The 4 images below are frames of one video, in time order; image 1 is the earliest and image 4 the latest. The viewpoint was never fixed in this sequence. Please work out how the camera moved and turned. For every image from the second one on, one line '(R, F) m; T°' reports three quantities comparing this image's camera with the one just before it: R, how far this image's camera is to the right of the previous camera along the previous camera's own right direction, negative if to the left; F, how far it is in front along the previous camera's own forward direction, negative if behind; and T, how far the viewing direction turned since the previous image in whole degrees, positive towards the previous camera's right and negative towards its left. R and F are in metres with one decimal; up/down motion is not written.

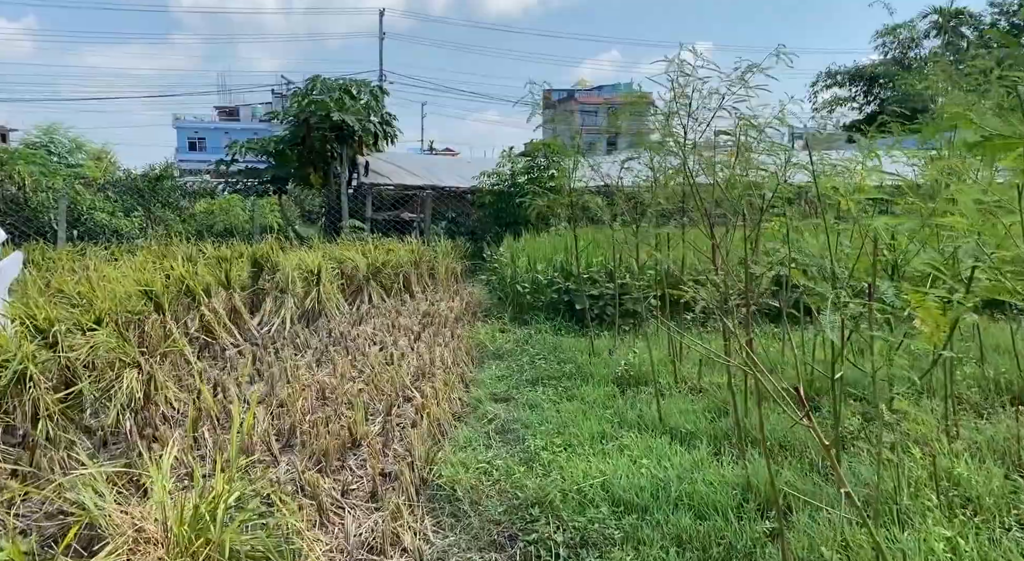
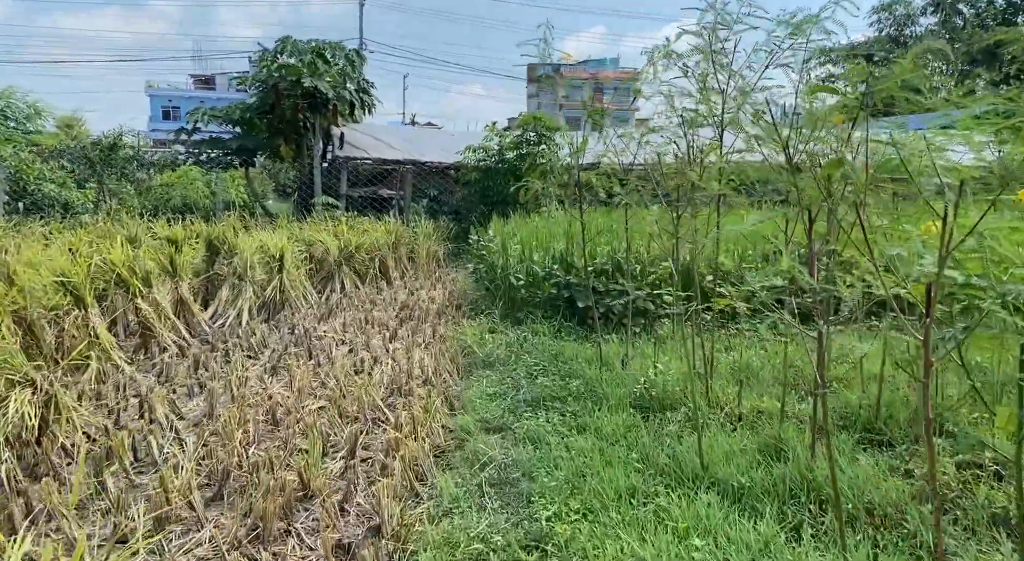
(-0.1, +0.8) m; +1°
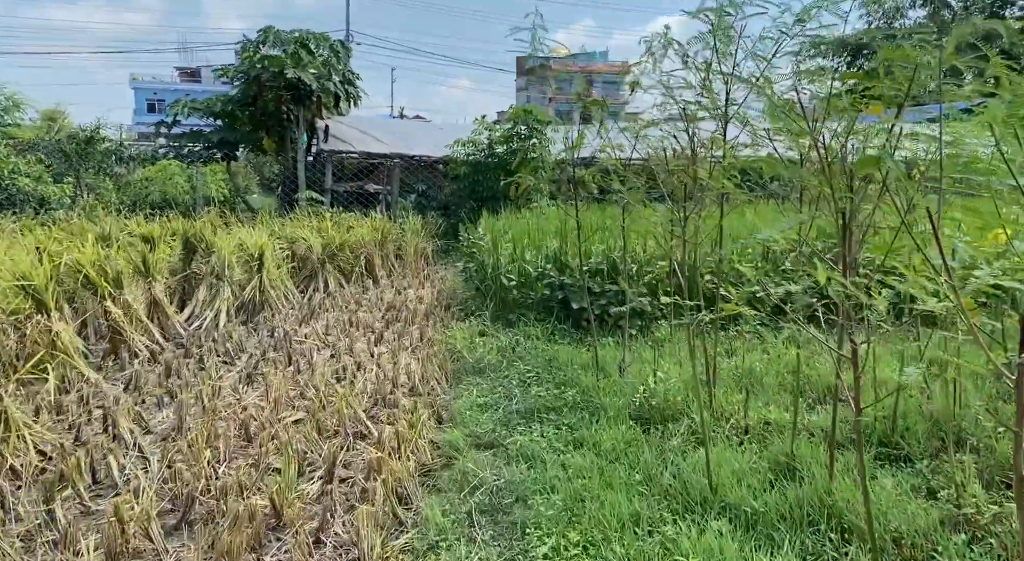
(0.0, +0.2) m; +1°
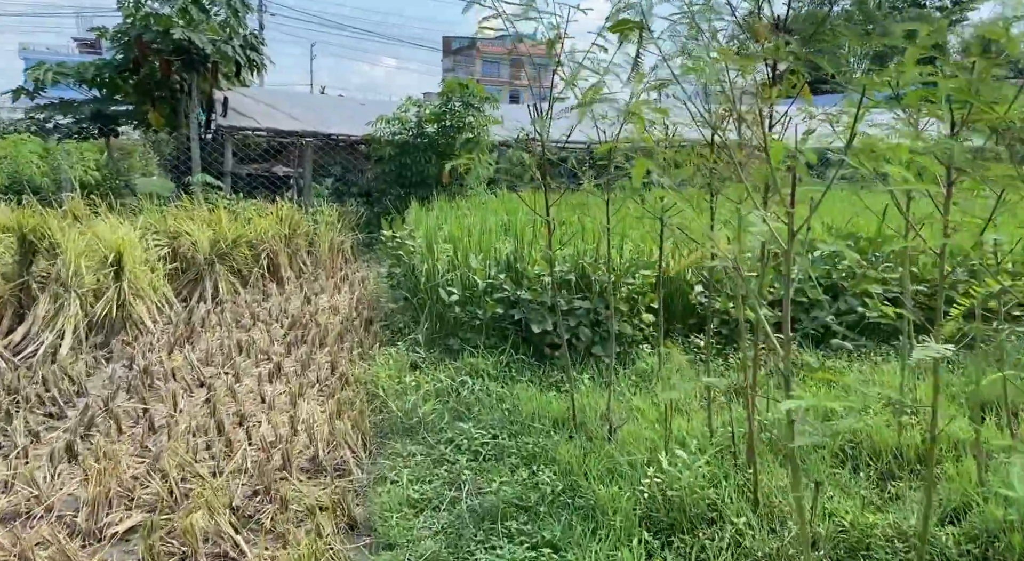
(-0.1, +1.2) m; +5°
